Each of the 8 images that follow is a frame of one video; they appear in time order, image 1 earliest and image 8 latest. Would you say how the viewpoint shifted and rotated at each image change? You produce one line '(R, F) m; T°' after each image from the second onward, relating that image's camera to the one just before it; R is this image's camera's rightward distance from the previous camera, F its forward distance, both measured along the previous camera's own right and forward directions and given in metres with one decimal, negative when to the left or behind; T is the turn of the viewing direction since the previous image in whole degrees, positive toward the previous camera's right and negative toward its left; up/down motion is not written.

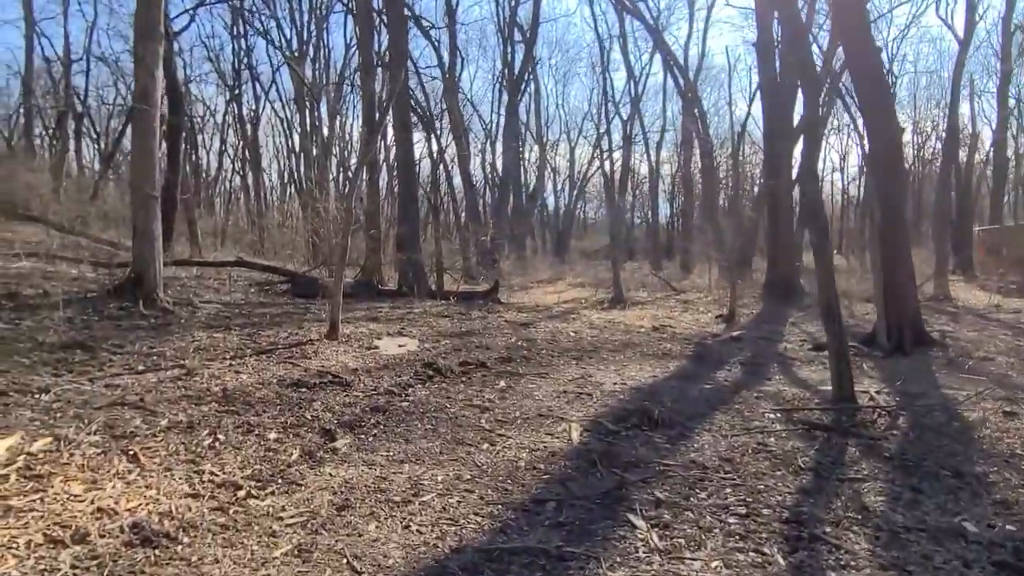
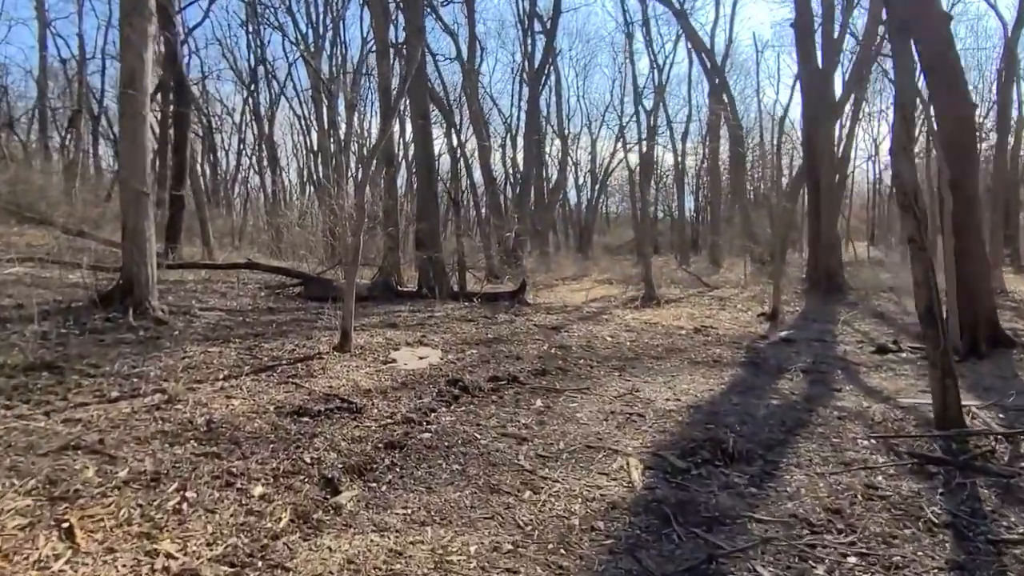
(-0.1, +0.9) m; -2°
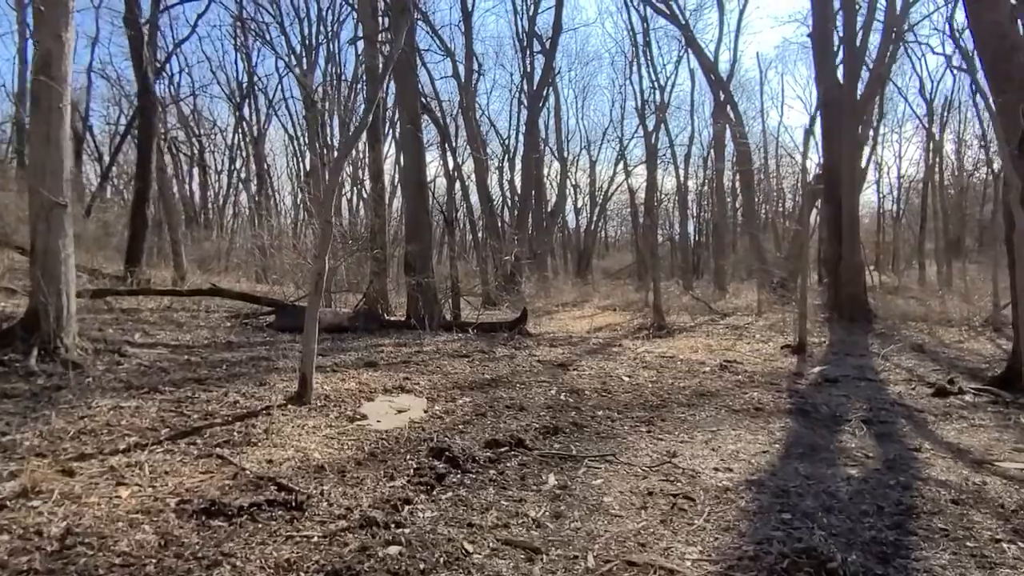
(0.0, +1.3) m; 0°
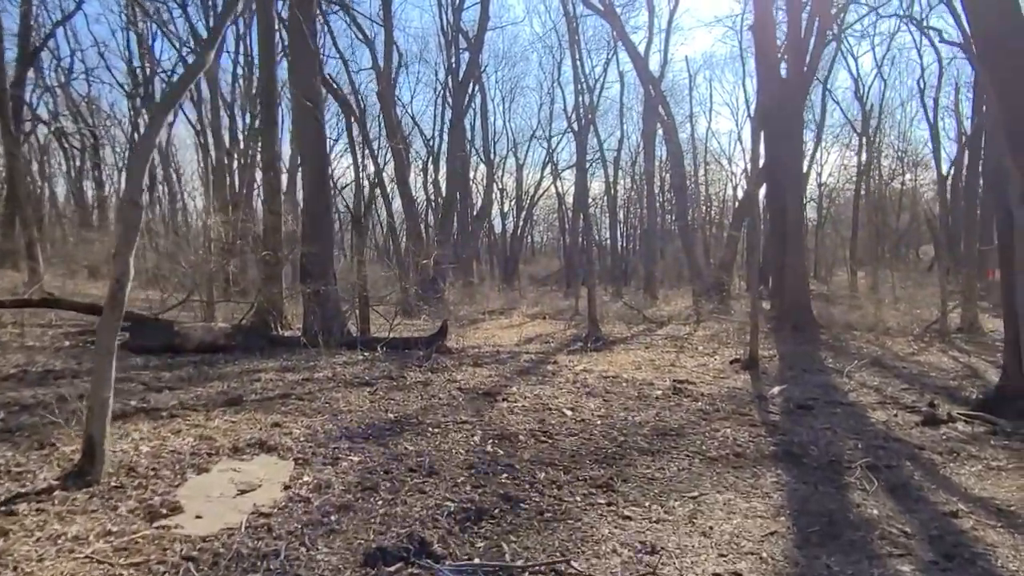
(+0.1, +1.6) m; +6°
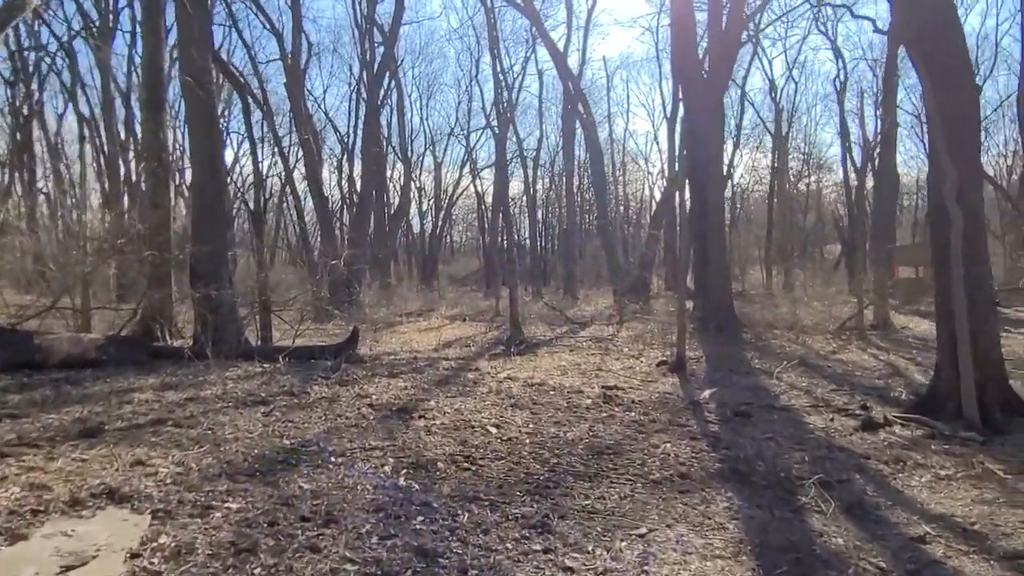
(0.0, +0.7) m; +6°
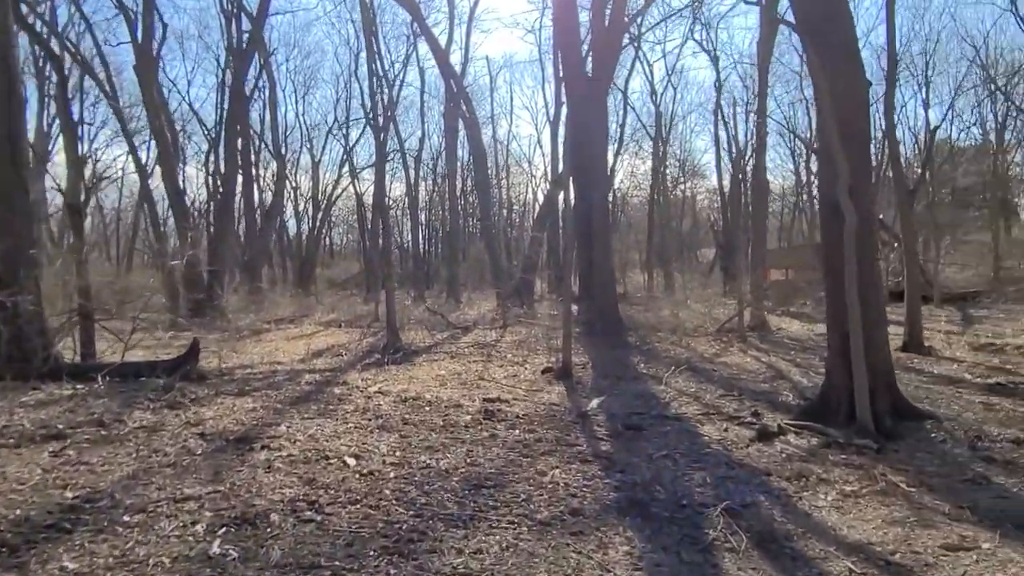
(+0.1, +0.8) m; +9°
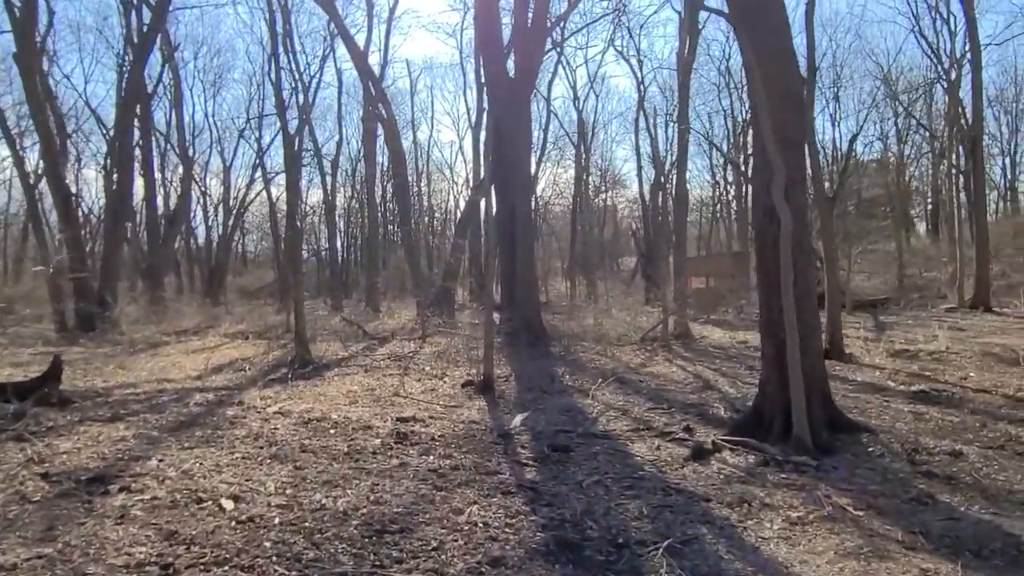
(+0.1, +0.6) m; +6°
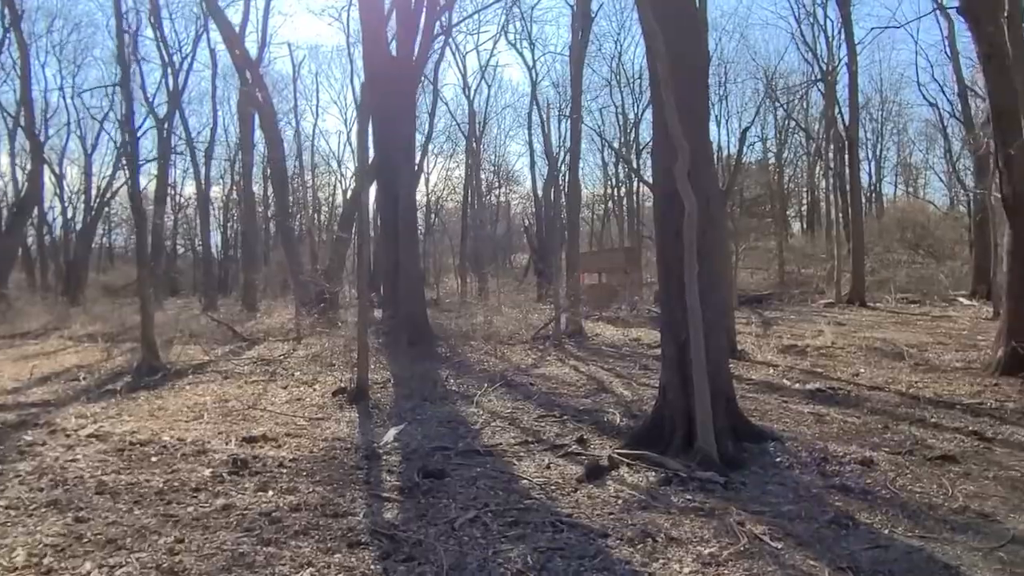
(+0.2, +0.9) m; +8°
